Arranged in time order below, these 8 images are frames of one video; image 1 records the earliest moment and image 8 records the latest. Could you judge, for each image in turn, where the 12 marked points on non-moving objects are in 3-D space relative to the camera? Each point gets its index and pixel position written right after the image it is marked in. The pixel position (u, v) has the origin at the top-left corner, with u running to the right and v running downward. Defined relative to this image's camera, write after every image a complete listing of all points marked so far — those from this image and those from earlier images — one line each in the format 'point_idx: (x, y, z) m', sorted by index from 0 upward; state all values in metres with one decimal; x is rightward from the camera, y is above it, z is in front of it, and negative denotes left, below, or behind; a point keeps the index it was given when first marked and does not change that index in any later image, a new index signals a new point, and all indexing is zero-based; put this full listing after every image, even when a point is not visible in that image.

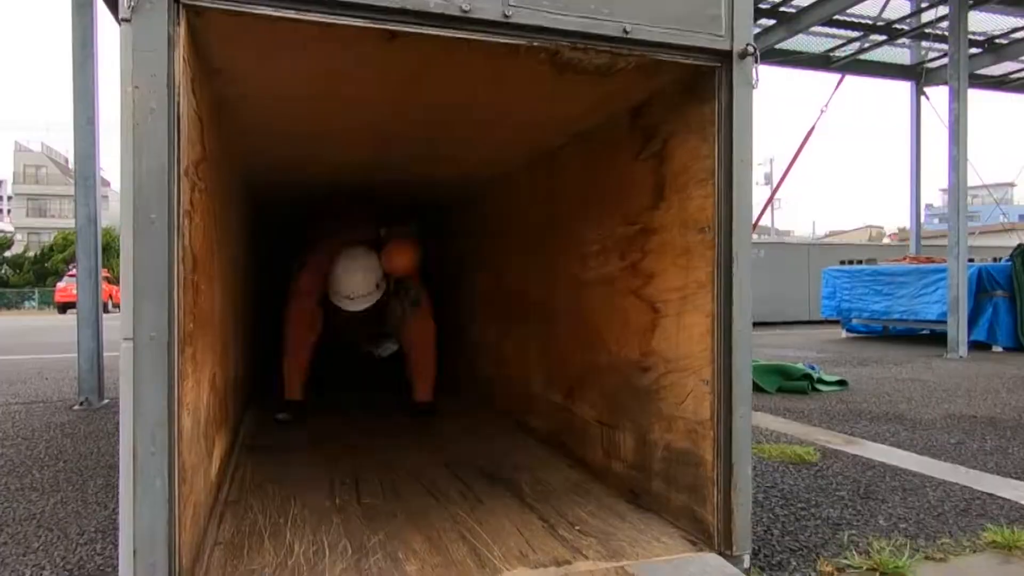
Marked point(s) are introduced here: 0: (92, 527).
0: (-1.4, -0.8, +2.4) m
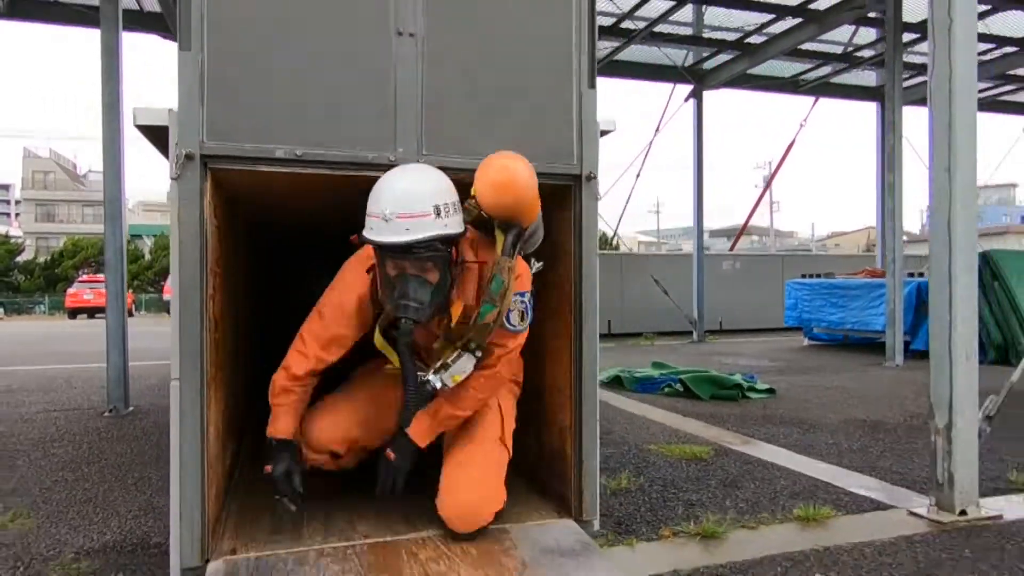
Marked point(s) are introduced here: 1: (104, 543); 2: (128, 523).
0: (-1.7, -1.0, +3.1) m
1: (-1.6, -1.0, +2.7) m
2: (-1.6, -1.0, +2.9) m
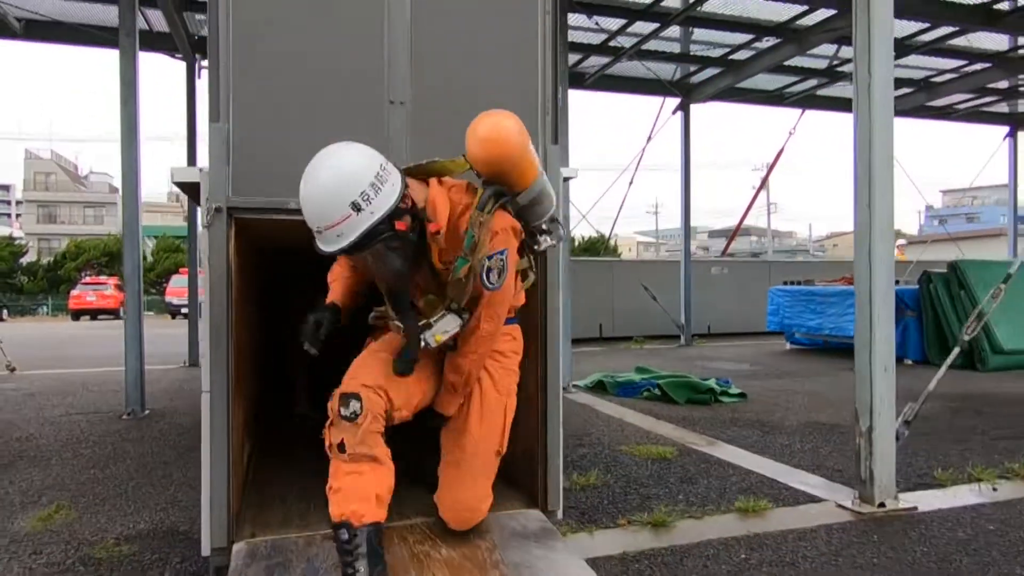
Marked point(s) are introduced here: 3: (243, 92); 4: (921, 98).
0: (-1.8, -1.1, +3.6) m
1: (-1.7, -1.1, +3.1) m
2: (-1.7, -1.1, +3.4) m
3: (-0.9, +0.7, +2.5) m
4: (+7.1, +3.3, +12.2) m
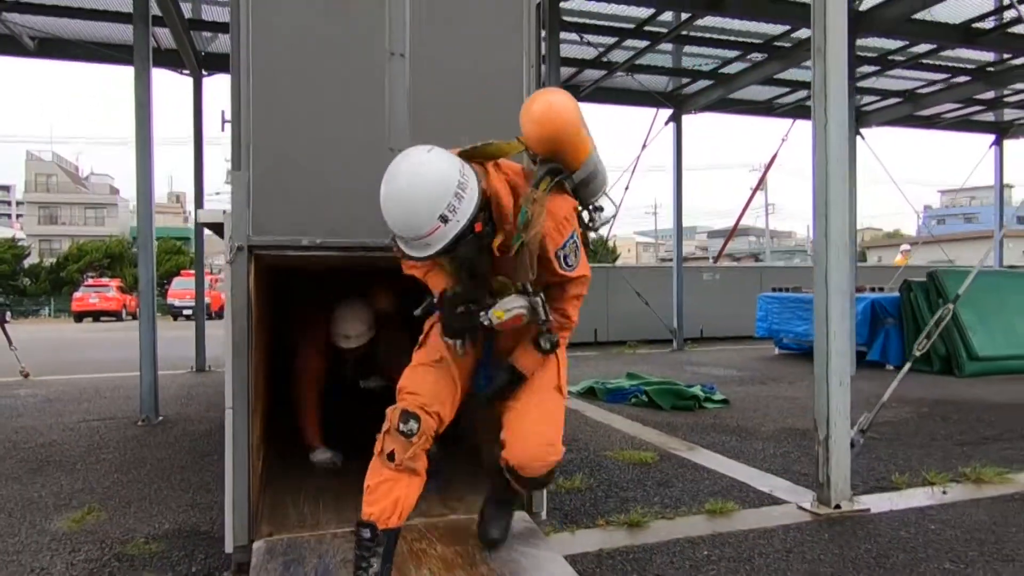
0: (-1.8, -1.2, +3.9) m
1: (-1.7, -1.2, +3.5) m
2: (-1.7, -1.2, +3.7) m
3: (-1.0, +0.6, +2.8) m
4: (+7.0, +3.2, +12.5) m
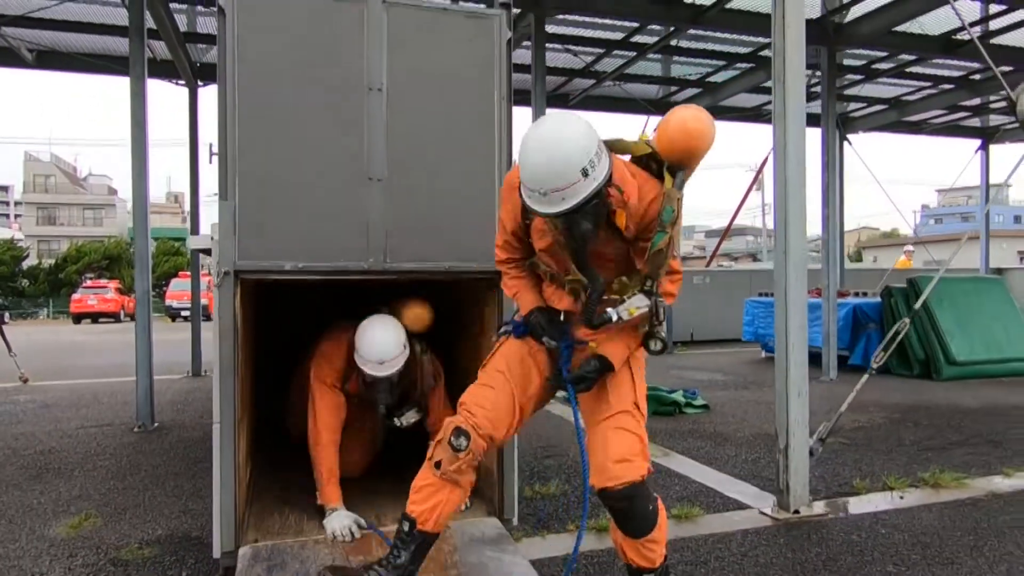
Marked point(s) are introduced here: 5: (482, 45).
0: (-1.9, -1.3, +4.1) m
1: (-1.8, -1.3, +3.7) m
2: (-1.9, -1.3, +3.9) m
3: (-1.1, +0.5, +3.0) m
4: (+6.9, +3.1, +12.7) m
5: (-0.1, +1.2, +3.4) m
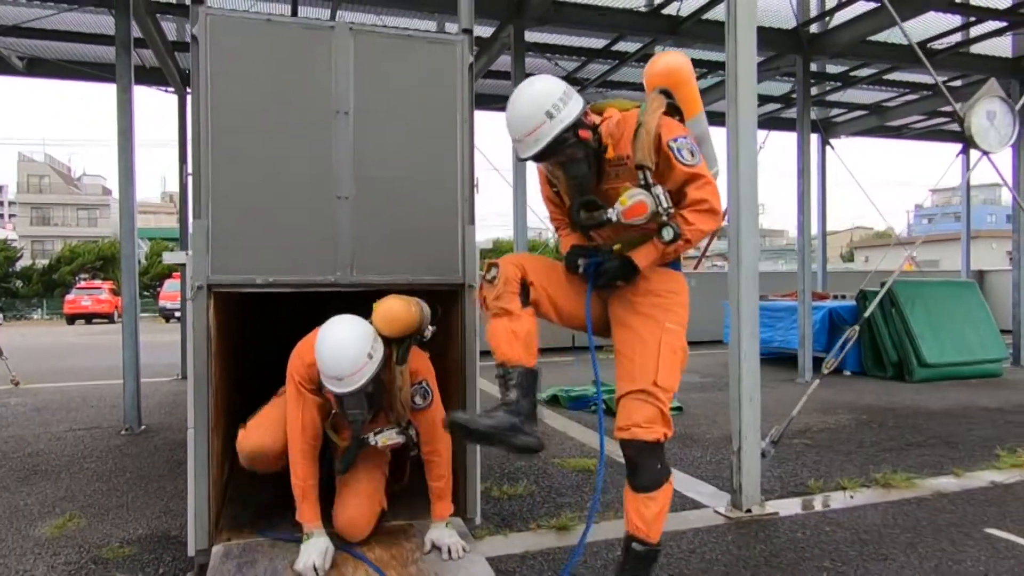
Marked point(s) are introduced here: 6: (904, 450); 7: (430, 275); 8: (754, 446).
0: (-2.1, -1.3, +4.3) m
1: (-2.0, -1.3, +3.8) m
2: (-2.1, -1.3, +4.1) m
3: (-1.3, +0.4, +3.2) m
4: (+6.6, +3.1, +12.9) m
5: (-0.3, +1.1, +3.6) m
6: (+3.0, -1.3, +5.5) m
7: (-0.4, +0.1, +3.5) m
8: (+1.4, -0.9, +4.0) m
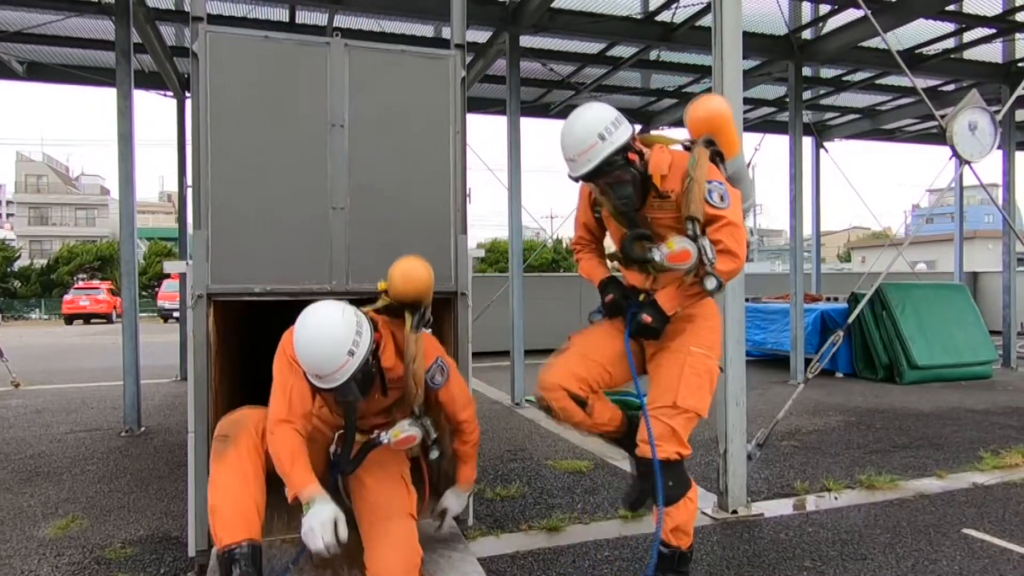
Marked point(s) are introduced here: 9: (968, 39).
0: (-2.2, -1.4, +4.4) m
1: (-2.1, -1.4, +3.9) m
2: (-2.1, -1.4, +4.2) m
3: (-1.4, +0.4, +3.3) m
4: (+6.6, +3.0, +13.0) m
5: (-0.4, +1.1, +3.7) m
6: (+3.0, -1.3, +5.6) m
7: (-0.5, 0.0, +3.6) m
8: (+1.3, -0.9, +4.1) m
9: (+5.7, +3.1, +8.9) m
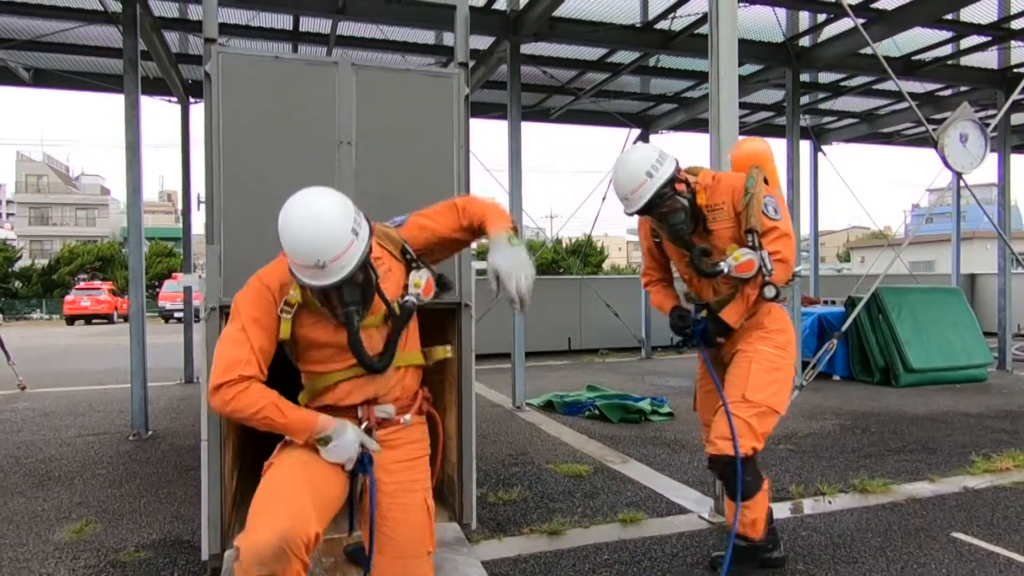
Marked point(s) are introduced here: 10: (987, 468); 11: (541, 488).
0: (-2.2, -1.4, +4.5) m
1: (-2.1, -1.4, +4.1) m
2: (-2.1, -1.4, +4.3) m
3: (-1.3, +0.3, +3.4) m
4: (+6.6, +3.0, +13.2) m
5: (-0.4, +1.0, +3.8) m
6: (+3.0, -1.4, +5.7) m
7: (-0.4, 0.0, +3.8) m
8: (+1.4, -1.0, +4.3) m
9: (+5.7, +3.1, +9.0) m
10: (+3.5, -1.3, +5.2) m
11: (+0.2, -1.4, +4.9) m
